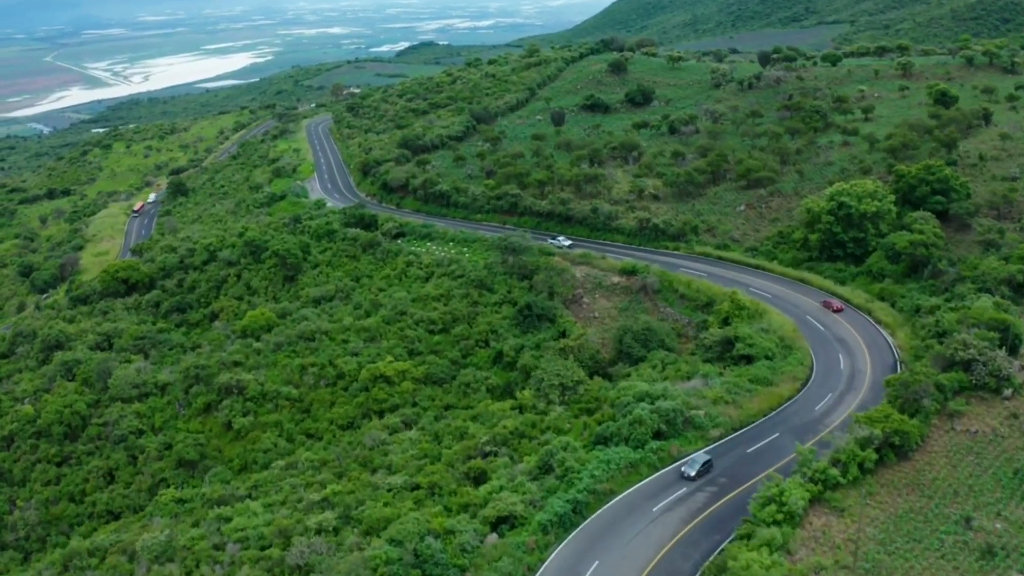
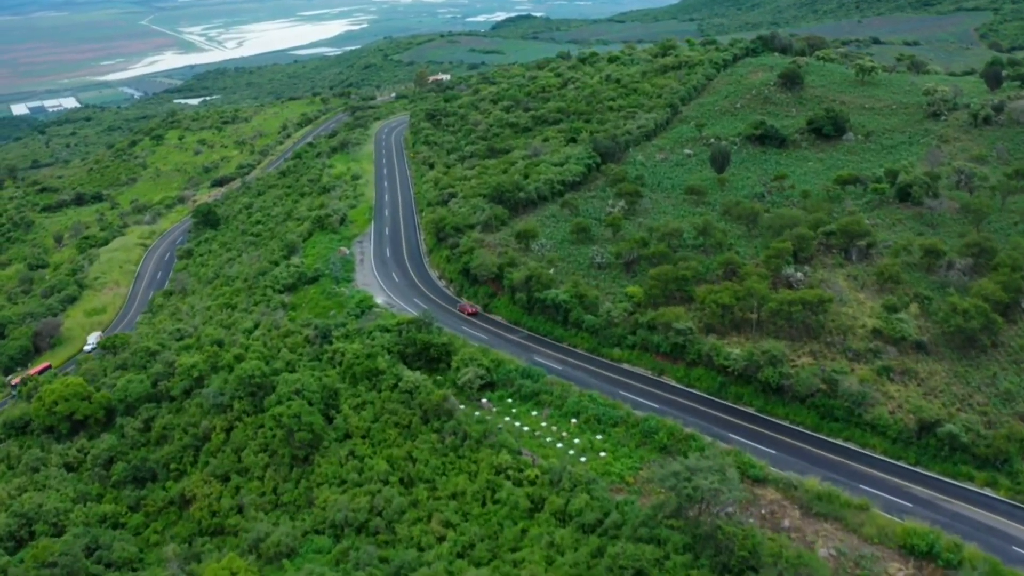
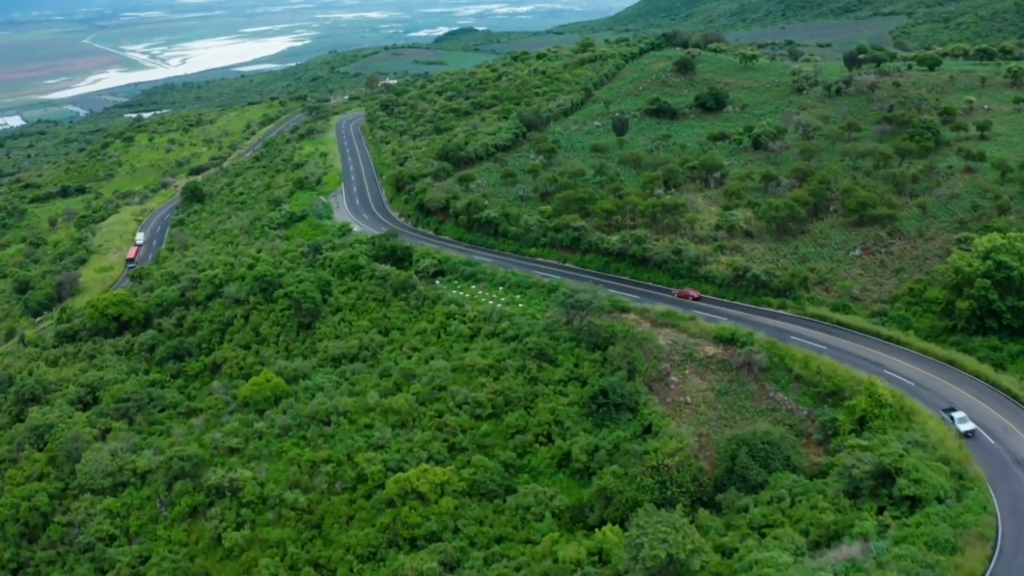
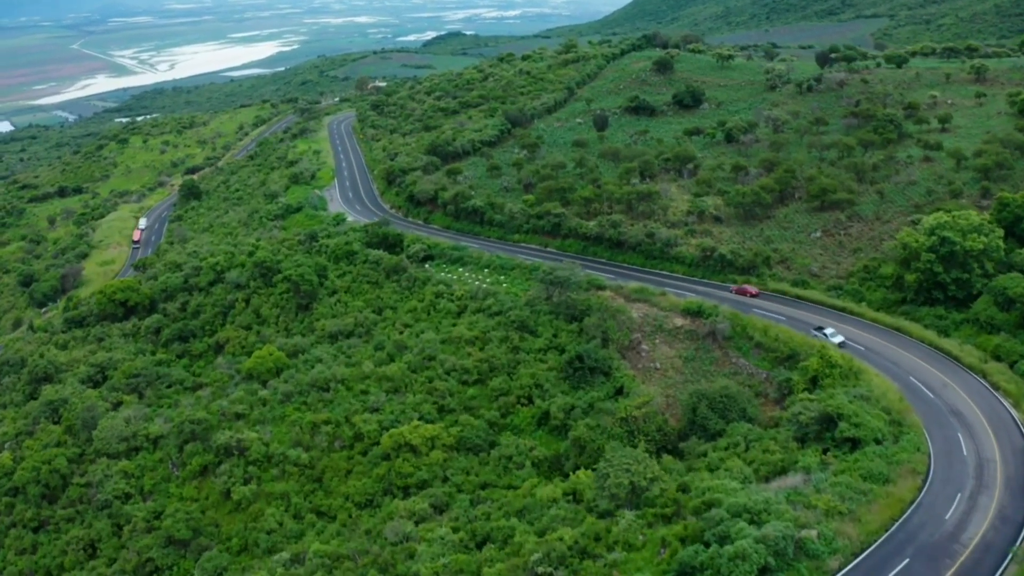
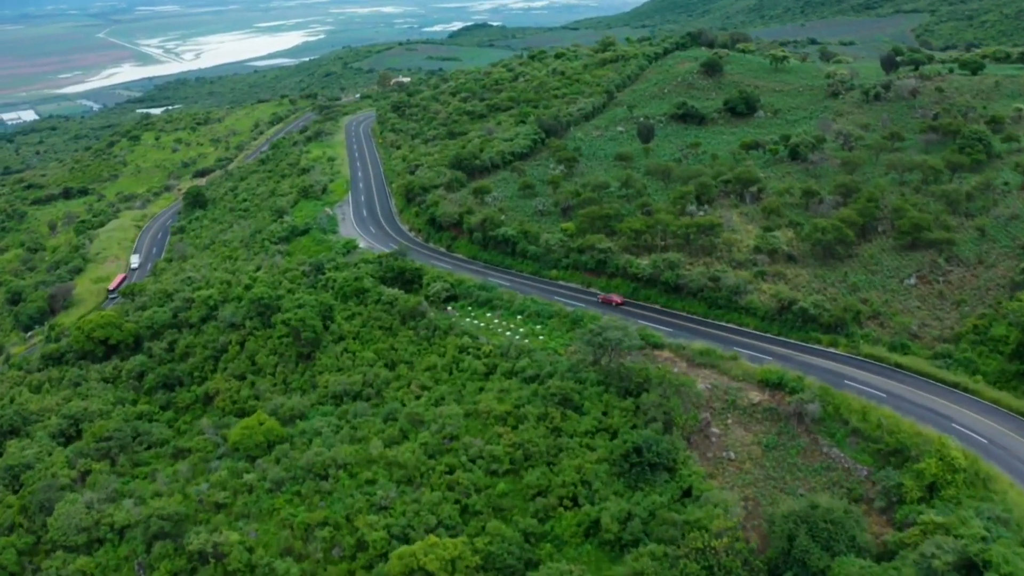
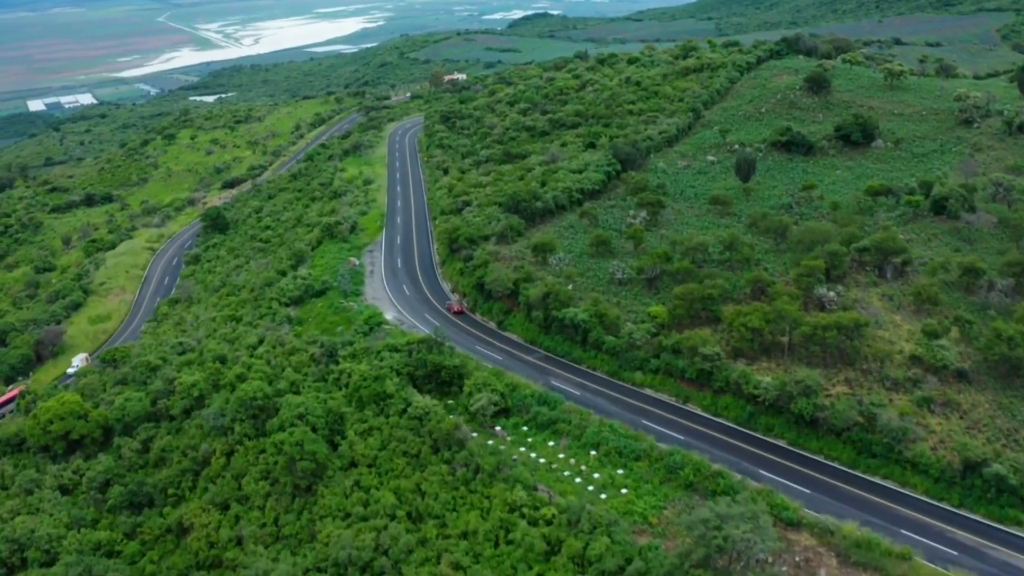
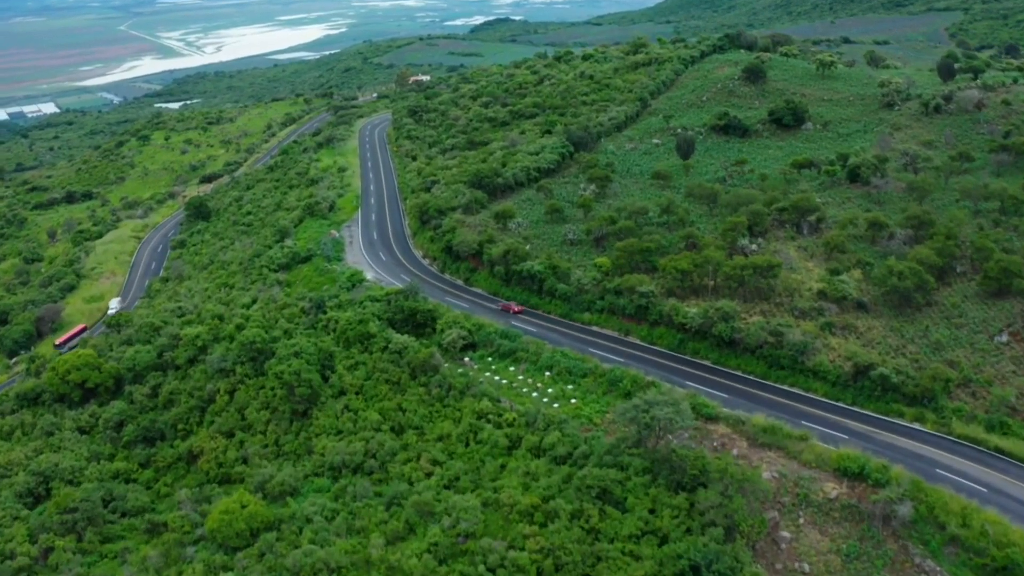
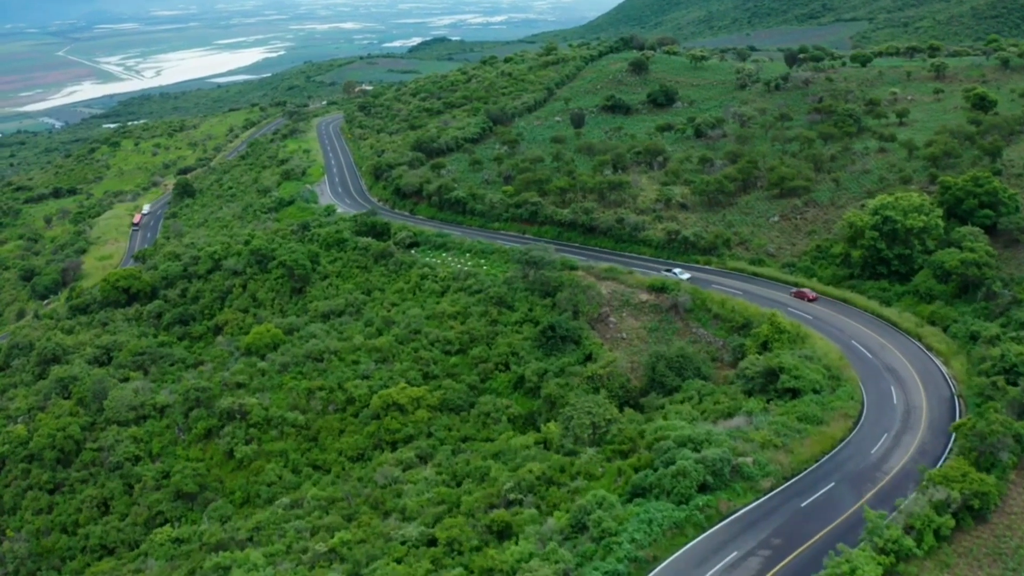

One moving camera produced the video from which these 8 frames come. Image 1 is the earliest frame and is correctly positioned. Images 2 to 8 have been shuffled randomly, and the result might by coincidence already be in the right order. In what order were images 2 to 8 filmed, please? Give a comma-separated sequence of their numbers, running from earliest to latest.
8, 4, 3, 5, 7, 2, 6
